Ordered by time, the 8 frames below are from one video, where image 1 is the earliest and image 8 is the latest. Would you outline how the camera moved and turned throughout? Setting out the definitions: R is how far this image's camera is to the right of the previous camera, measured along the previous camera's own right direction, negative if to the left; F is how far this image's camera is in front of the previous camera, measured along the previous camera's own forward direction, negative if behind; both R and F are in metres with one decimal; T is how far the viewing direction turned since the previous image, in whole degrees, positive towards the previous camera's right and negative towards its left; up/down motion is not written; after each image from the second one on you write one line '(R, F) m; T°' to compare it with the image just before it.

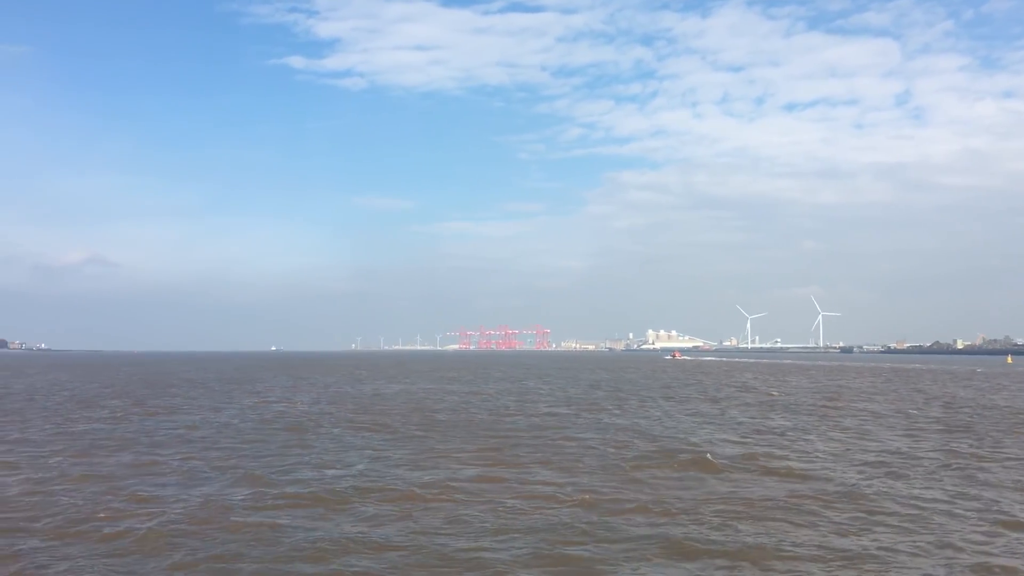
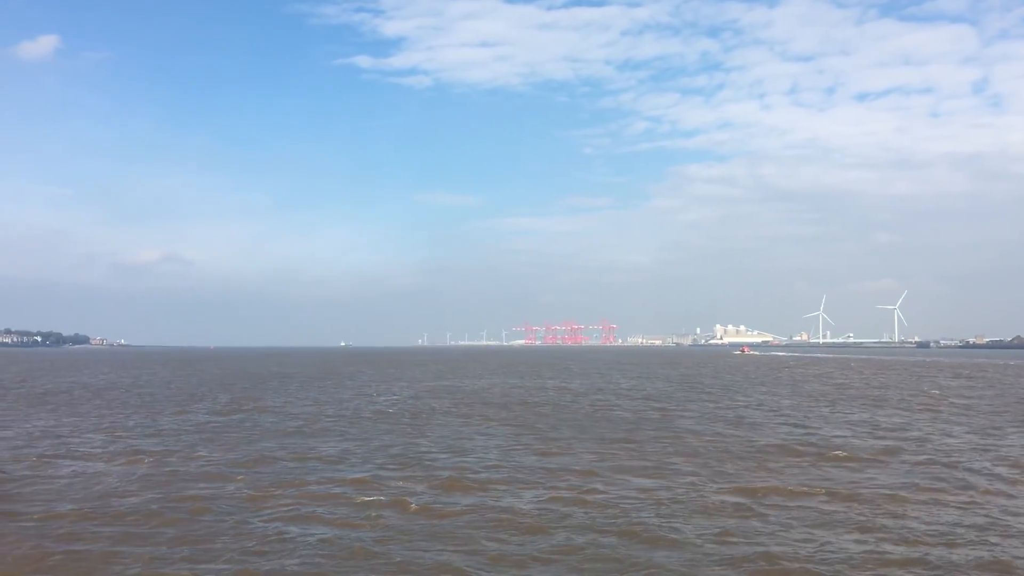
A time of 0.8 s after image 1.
(-1.2, -0.7) m; -4°
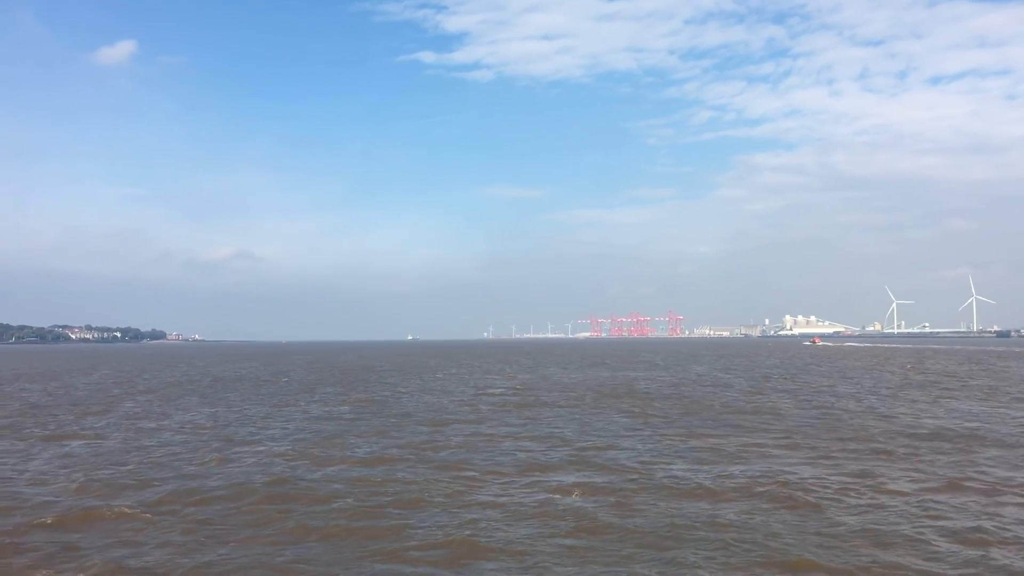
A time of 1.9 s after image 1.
(-1.6, -0.8) m; -4°
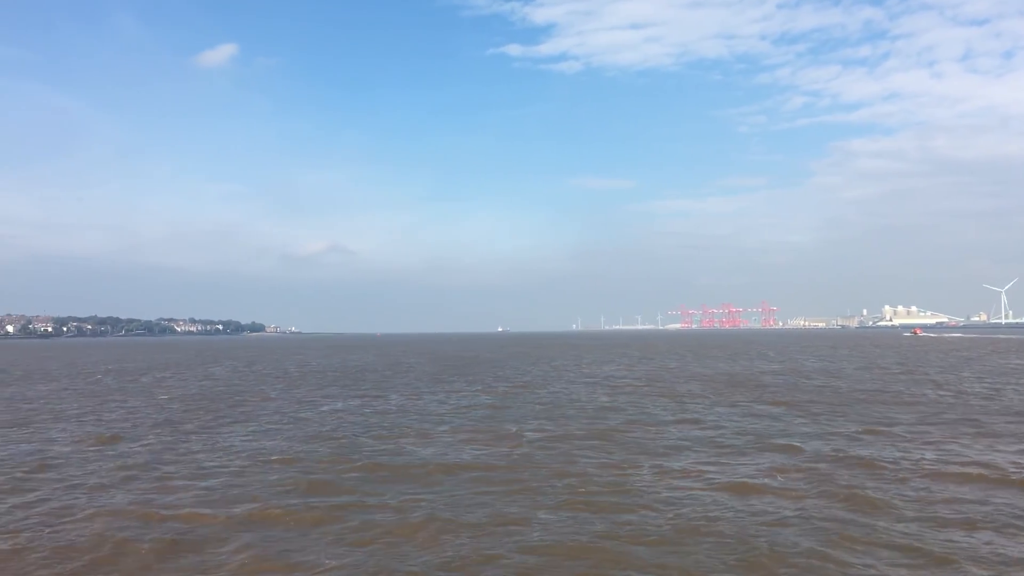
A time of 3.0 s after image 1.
(-1.8, -1.0) m; -5°
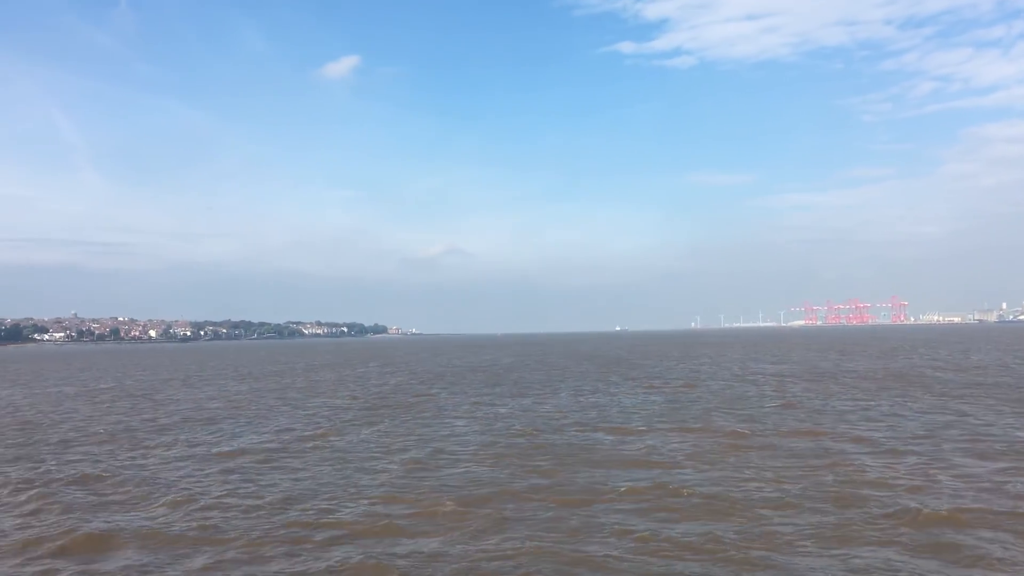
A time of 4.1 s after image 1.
(-2.1, -1.0) m; -7°
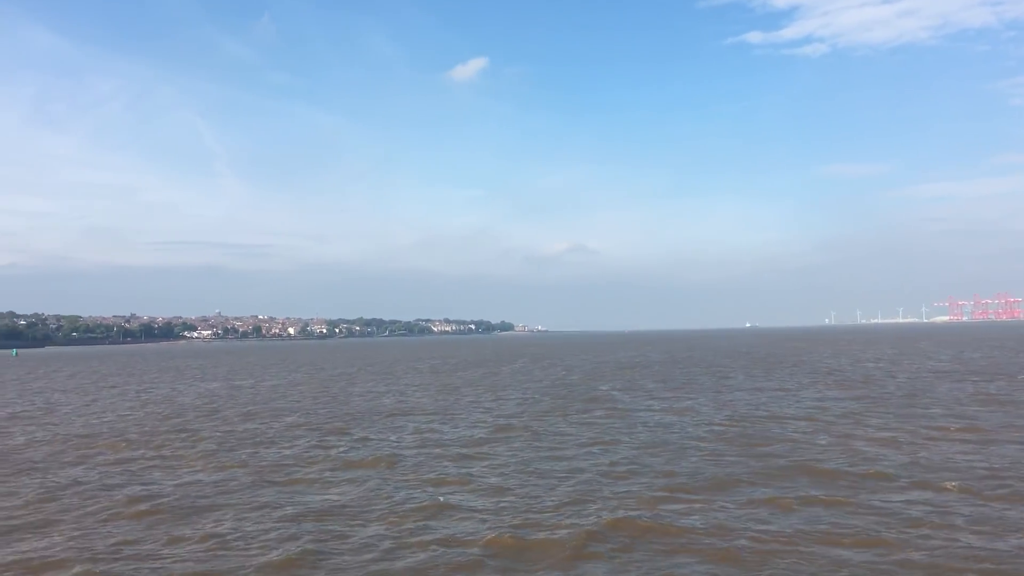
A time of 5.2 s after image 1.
(-2.5, -1.1) m; -7°
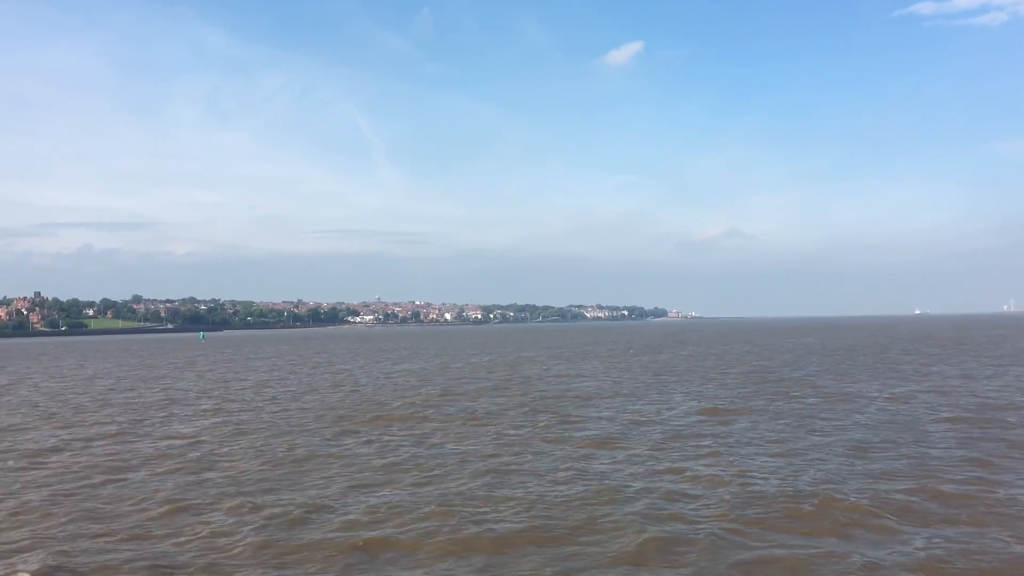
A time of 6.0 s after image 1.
(-2.4, -0.8) m; -9°
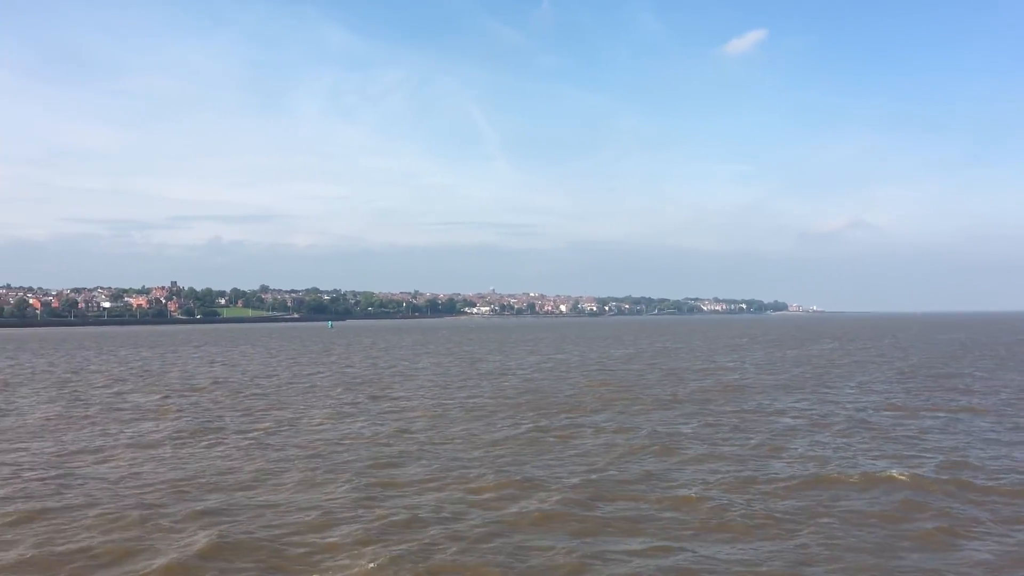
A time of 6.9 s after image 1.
(-2.9, -0.8) m; -7°
